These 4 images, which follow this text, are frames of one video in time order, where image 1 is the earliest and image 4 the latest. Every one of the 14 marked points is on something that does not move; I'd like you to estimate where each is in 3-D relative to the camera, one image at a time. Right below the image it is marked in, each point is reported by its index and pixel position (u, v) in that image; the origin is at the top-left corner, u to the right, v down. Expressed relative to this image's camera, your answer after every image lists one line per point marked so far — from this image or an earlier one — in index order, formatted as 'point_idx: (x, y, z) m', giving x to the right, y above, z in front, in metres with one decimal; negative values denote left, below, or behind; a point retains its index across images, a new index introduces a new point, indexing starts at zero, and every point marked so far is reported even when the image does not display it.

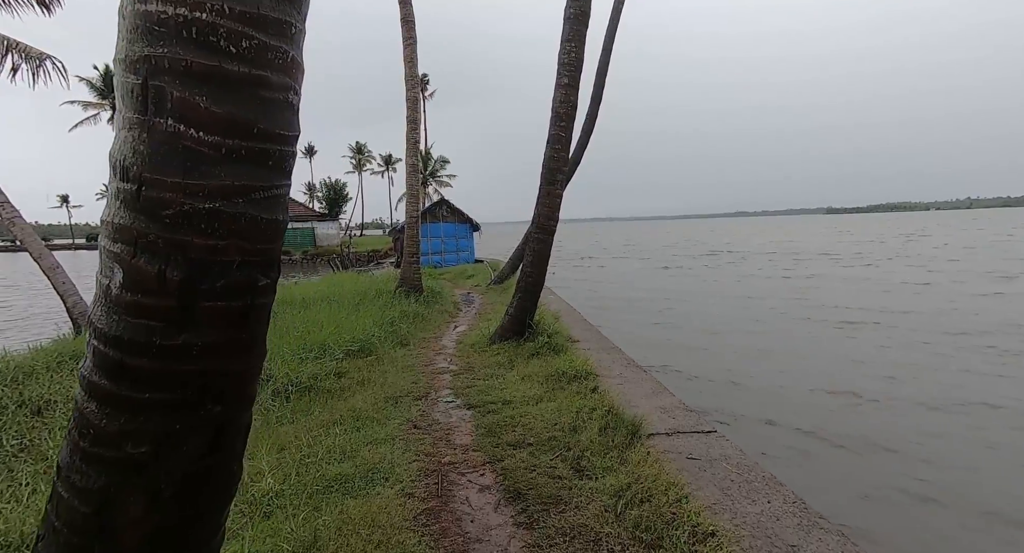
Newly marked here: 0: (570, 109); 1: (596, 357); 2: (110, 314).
0: (+0.8, +2.3, +6.8) m
1: (+1.0, -1.0, +6.1) m
2: (-0.9, -0.1, +1.2) m
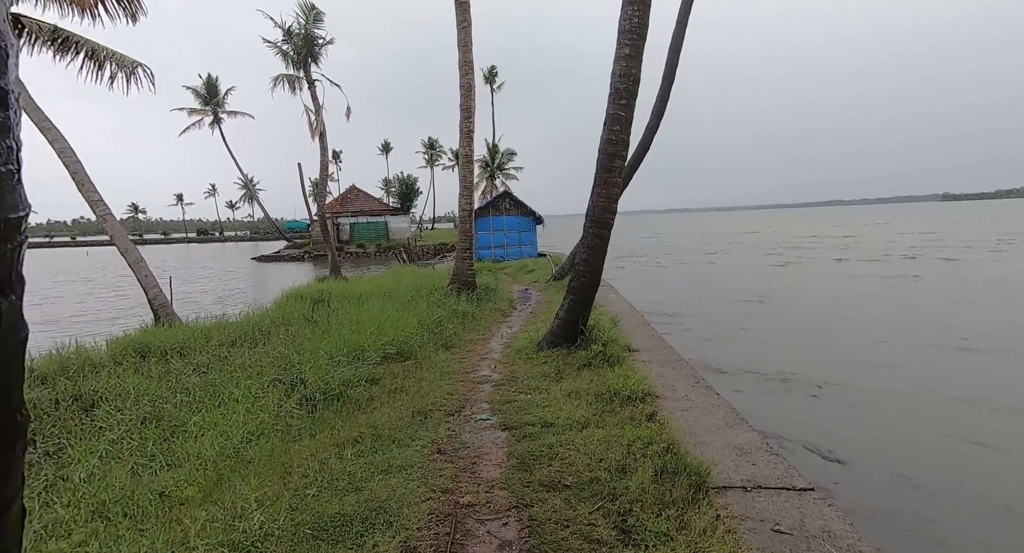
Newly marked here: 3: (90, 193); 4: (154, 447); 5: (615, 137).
0: (+1.4, +2.3, +5.9) m
1: (+1.5, -1.0, +5.2) m
2: (-1.1, -0.2, +0.6) m
3: (-10.5, +2.1, +12.7) m
4: (-3.2, -1.5, +4.5) m
5: (+1.2, +1.7, +6.0) m
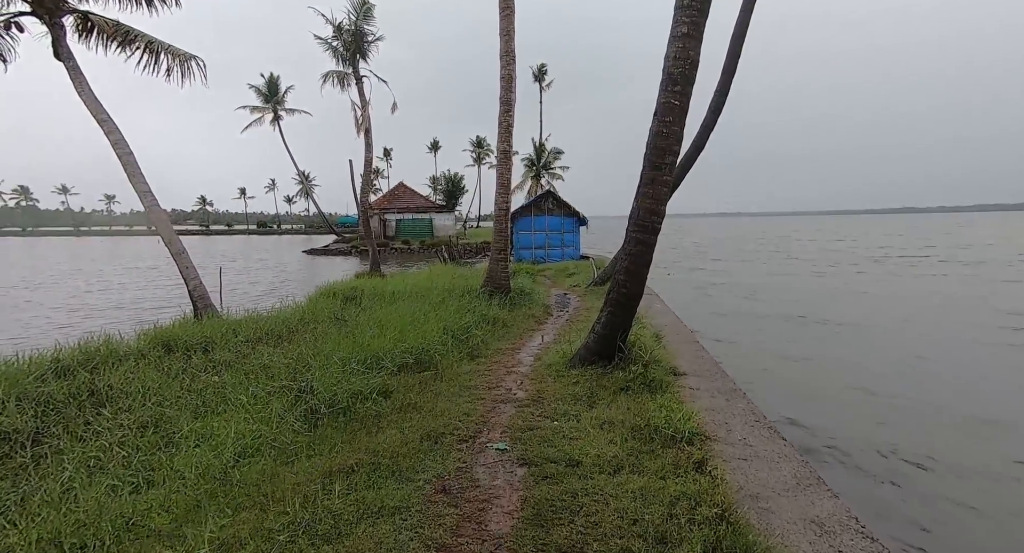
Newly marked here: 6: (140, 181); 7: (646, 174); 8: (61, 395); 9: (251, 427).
0: (+1.8, +2.1, +5.1) m
1: (+1.7, -1.1, +4.4) m
2: (-1.2, -0.2, 0.0) m
3: (-9.5, +2.4, +12.9) m
4: (-3.0, -1.5, +4.1) m
5: (+1.6, +1.5, +5.2) m
6: (-9.4, +2.4, +12.8) m
7: (+1.4, +1.1, +5.4) m
8: (-5.0, -1.3, +5.6) m
9: (-2.3, -1.3, +4.5) m
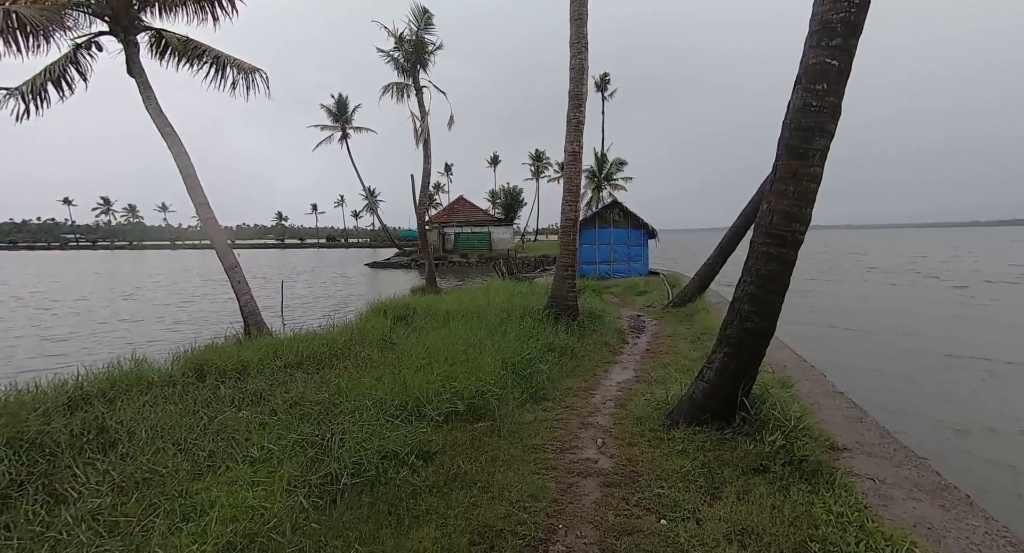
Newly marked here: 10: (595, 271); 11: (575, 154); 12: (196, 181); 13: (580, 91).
0: (+2.4, +1.9, +3.6) m
1: (+2.2, -1.3, +2.8) m
2: (-1.2, -0.3, -1.2) m
3: (-7.9, +2.0, +12.6) m
4: (-2.5, -1.6, +3.0) m
5: (+2.3, +1.3, +3.7) m
6: (-7.8, +2.1, +12.5) m
7: (+2.1, +0.9, +3.9) m
8: (-4.3, -1.5, +4.8) m
9: (-1.8, -1.5, +3.4) m
10: (+3.3, +0.2, +19.9) m
11: (+1.1, +2.1, +8.7) m
12: (-7.8, +2.4, +12.4) m
13: (+1.2, +3.2, +8.7) m
